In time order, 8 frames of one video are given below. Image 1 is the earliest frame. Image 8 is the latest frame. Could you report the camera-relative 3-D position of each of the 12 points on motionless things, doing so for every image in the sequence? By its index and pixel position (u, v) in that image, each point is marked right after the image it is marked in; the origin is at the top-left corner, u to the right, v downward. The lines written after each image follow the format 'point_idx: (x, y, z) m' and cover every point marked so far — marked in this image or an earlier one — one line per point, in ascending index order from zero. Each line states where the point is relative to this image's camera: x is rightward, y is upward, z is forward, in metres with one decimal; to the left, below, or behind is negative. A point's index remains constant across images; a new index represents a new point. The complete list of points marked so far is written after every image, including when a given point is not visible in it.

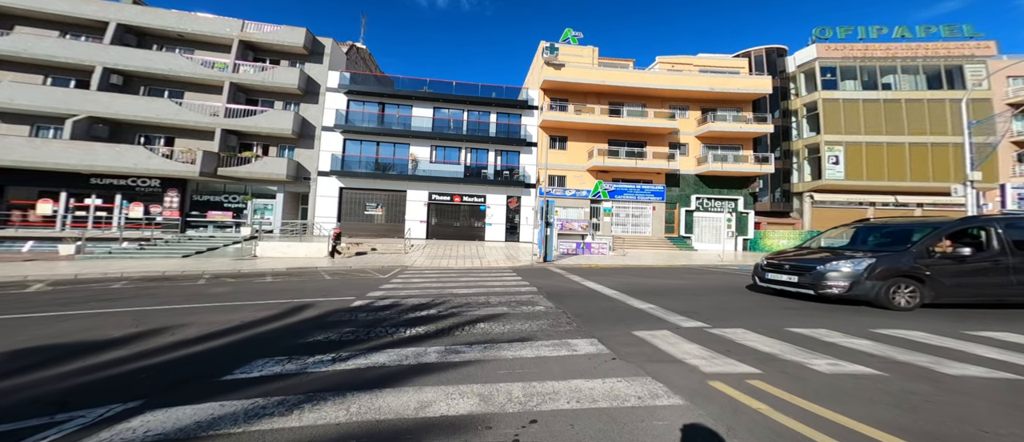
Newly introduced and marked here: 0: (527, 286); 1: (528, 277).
0: (+0.4, -2.2, +10.1) m
1: (+0.5, -2.2, +12.1) m
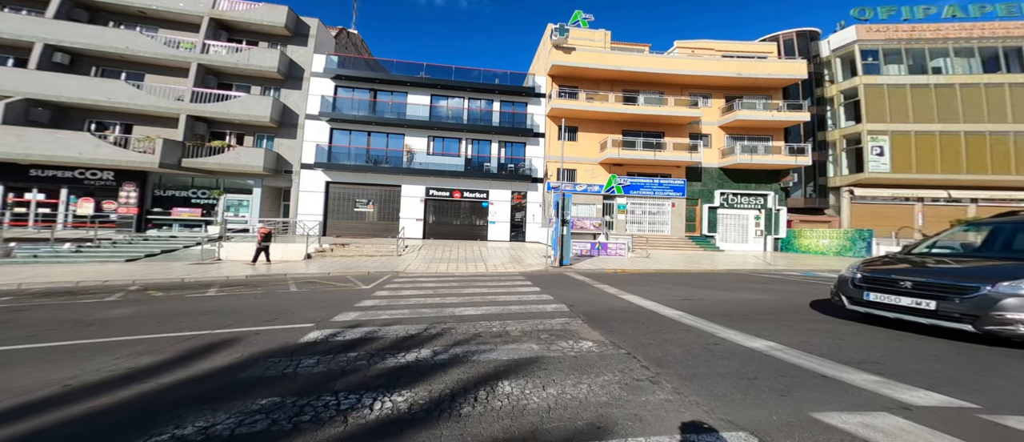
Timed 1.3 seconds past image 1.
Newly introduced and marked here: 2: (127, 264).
0: (+0.9, -2.0, +7.6) m
1: (+1.0, -2.1, +9.6) m
2: (-16.4, -1.9, +13.1) m
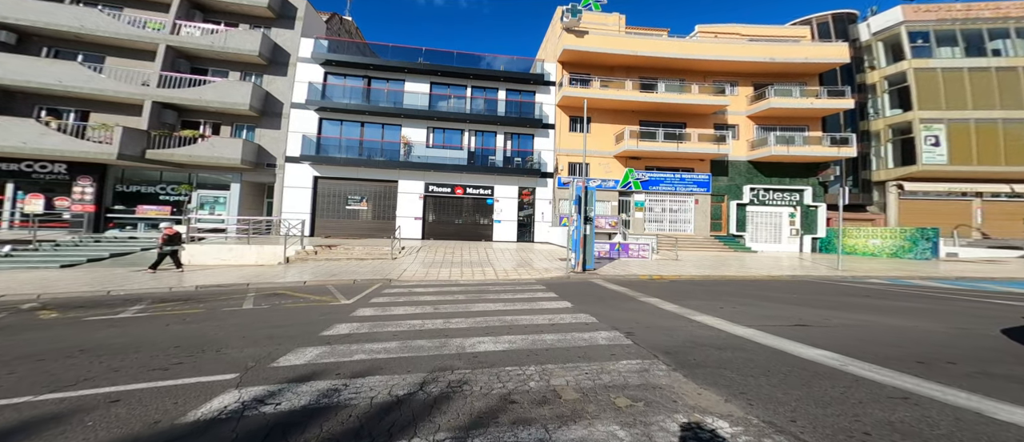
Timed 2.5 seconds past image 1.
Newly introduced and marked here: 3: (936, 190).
0: (+1.5, -1.9, +5.3) m
1: (+1.5, -1.9, +7.4) m
2: (-15.9, -1.8, +10.8) m
3: (+24.8, +1.8, +17.9) m
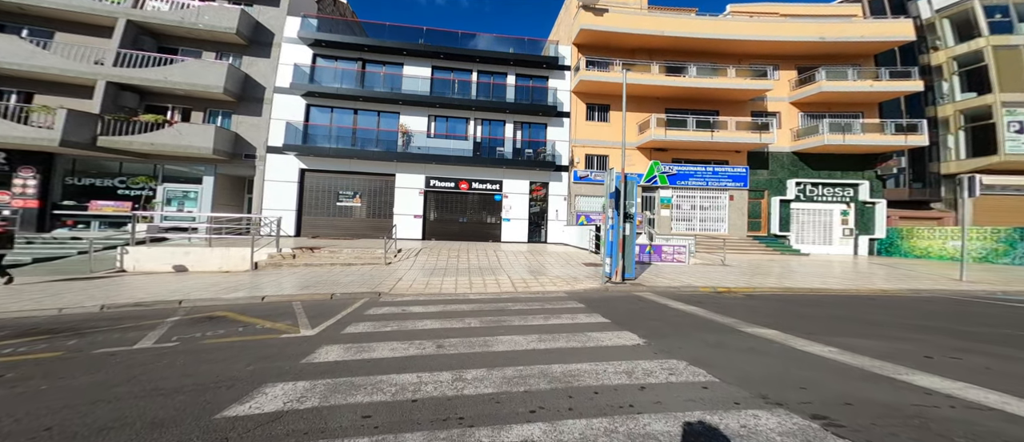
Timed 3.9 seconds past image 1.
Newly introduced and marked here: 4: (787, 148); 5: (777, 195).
0: (+2.1, -1.7, +2.9) m
1: (+2.2, -1.8, +4.9) m
2: (-15.2, -1.6, +8.4) m
3: (+25.4, +1.9, +15.4) m
4: (+16.5, +4.3, +18.4) m
5: (+15.7, +1.5, +18.1) m
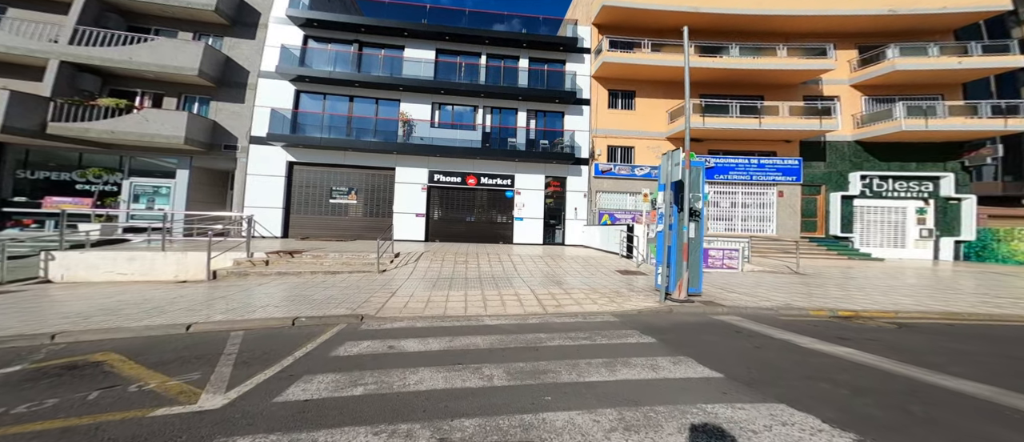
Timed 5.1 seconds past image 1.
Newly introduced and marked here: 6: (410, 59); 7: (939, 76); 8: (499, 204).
0: (+2.6, -1.6, +0.5) m
1: (+2.8, -1.7, +2.5) m
2: (-14.6, -1.6, +6.4) m
3: (+26.2, +2.0, +12.6) m
4: (+17.3, +4.3, +15.8) m
5: (+16.5, +1.5, +15.5) m
6: (-5.9, +9.1, +17.2) m
7: (+20.5, +7.2, +15.0) m
8: (-0.7, +1.0, +17.8) m
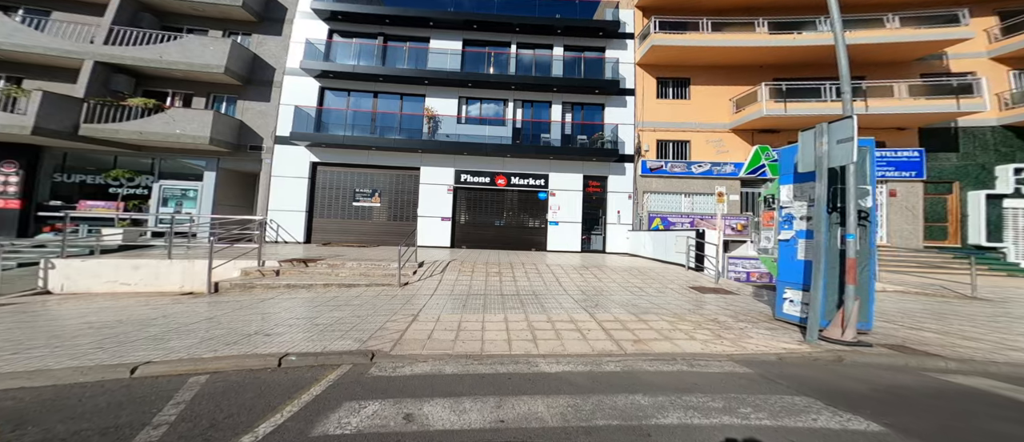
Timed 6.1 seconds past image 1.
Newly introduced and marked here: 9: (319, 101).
0: (+3.1, -1.4, -1.7) m
1: (+3.4, -1.6, +0.3) m
2: (-13.5, -1.6, +5.7) m
3: (+27.7, +1.8, +8.4) m
4: (+19.1, +4.1, +12.4) m
5: (+18.2, +1.3, +12.1) m
6: (-3.9, +8.9, +16.0) m
7: (+22.2, +7.0, +11.3) m
8: (+1.3, +0.7, +15.9) m
9: (-9.4, +5.9, +15.0) m
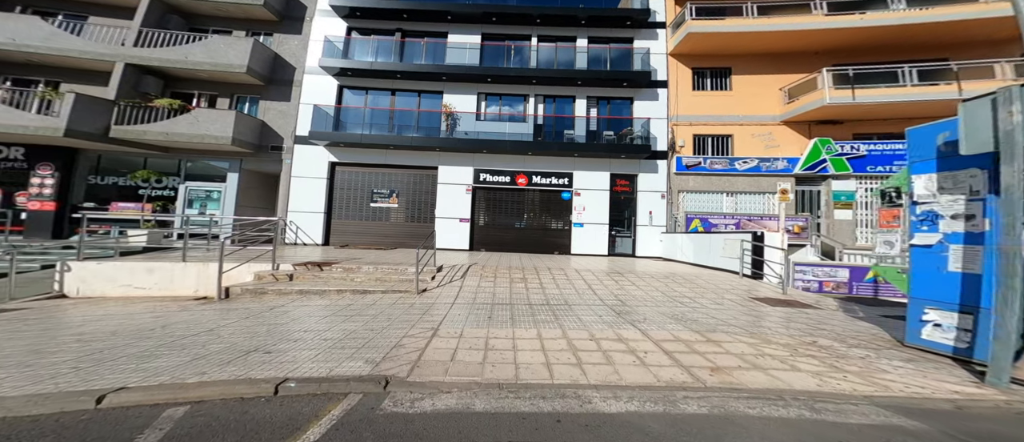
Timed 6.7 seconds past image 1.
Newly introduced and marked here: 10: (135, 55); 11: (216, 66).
0: (+3.3, -1.4, -2.7) m
1: (+3.7, -1.6, -0.8) m
2: (-12.9, -1.6, +5.6) m
3: (+28.4, +1.8, +5.8) m
4: (+20.0, +4.1, +10.4) m
5: (+19.2, +1.2, +10.1) m
6: (-2.7, +8.8, +15.3) m
7: (+23.1, +6.9, +9.1) m
8: (+2.5, +0.6, +14.9) m
9: (-8.3, +5.8, +14.7) m
10: (-15.2, +6.7, +12.3) m
11: (-12.4, +6.5, +12.8) m
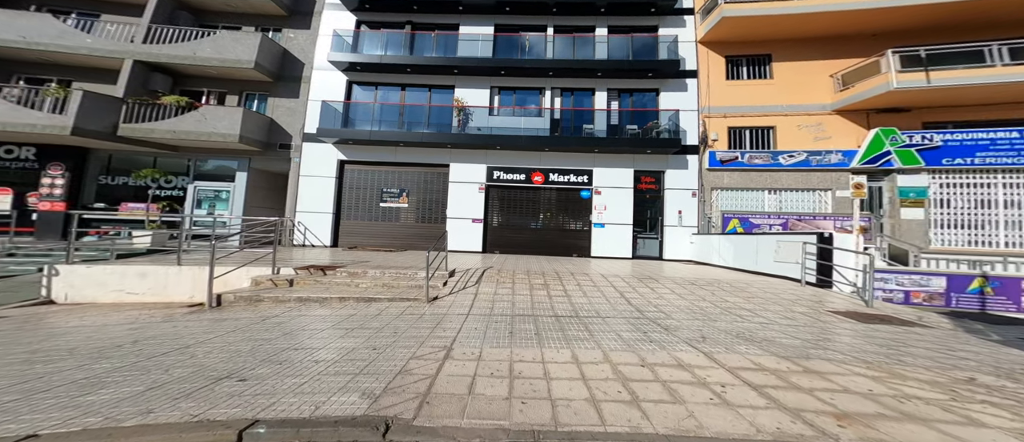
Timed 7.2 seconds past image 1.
0: (+3.4, -1.3, -3.9) m
1: (+3.9, -1.5, -1.9) m
2: (-12.4, -1.6, +5.2) m
3: (+28.8, +1.9, +3.7) m
4: (+20.6, +4.1, +8.6) m
5: (+19.8, +1.3, +8.3) m
6: (-1.8, +8.7, +14.5) m
7: (+23.7, +7.0, +7.2) m
8: (+3.3, +0.6, +13.8) m
9: (-7.4, +5.8, +14.1) m
10: (-14.4, +6.6, +12.0) m
11: (-11.6, +6.4, +12.4) m
